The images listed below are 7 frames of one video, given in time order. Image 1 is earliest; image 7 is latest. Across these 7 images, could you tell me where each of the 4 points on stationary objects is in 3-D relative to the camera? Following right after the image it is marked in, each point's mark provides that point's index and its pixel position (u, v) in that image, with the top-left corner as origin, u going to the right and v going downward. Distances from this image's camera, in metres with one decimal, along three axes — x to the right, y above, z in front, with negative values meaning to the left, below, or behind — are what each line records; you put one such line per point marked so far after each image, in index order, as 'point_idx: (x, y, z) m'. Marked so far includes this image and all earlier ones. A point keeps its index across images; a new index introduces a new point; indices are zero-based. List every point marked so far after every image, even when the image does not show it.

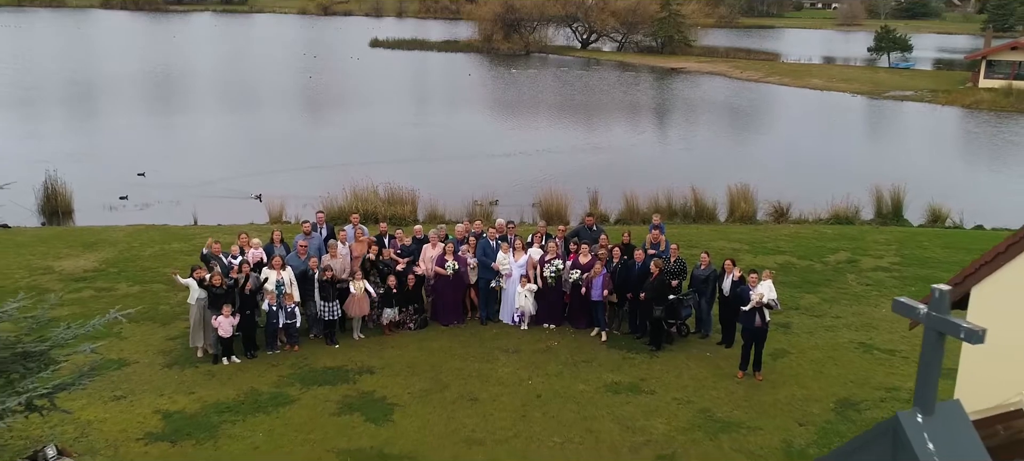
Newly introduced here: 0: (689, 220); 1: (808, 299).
0: (+2.4, +0.1, +12.8) m
1: (+2.8, -0.6, +8.9) m
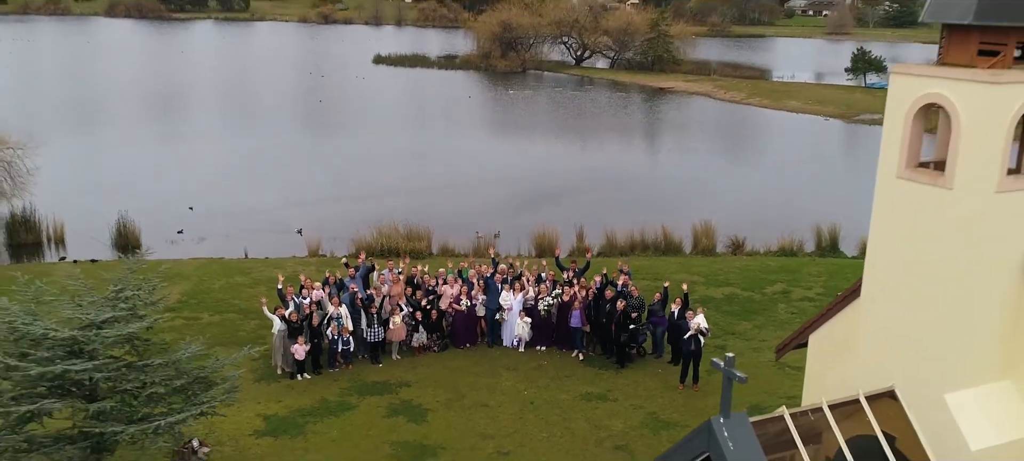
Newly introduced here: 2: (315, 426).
0: (+2.4, -0.4, +15.2) m
1: (+2.8, -1.1, +11.4) m
2: (-1.8, -1.8, +8.6) m
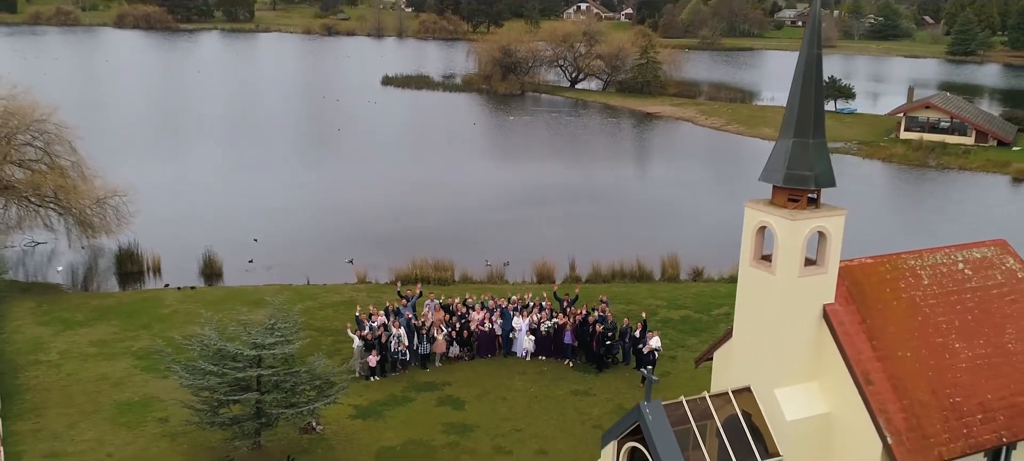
0: (+2.5, -1.0, +19.2) m
1: (+3.0, -1.8, +15.4) m
2: (-1.6, -2.4, +12.6) m
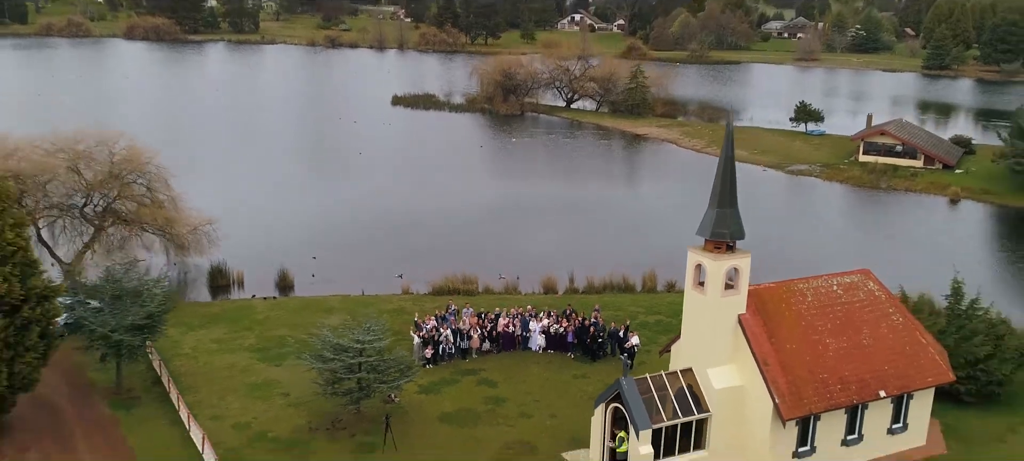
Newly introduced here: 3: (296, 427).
0: (+2.8, -1.6, +24.3) m
1: (+3.3, -2.3, +20.4) m
2: (-1.3, -3.0, +17.6) m
3: (-3.5, -3.3, +16.0) m
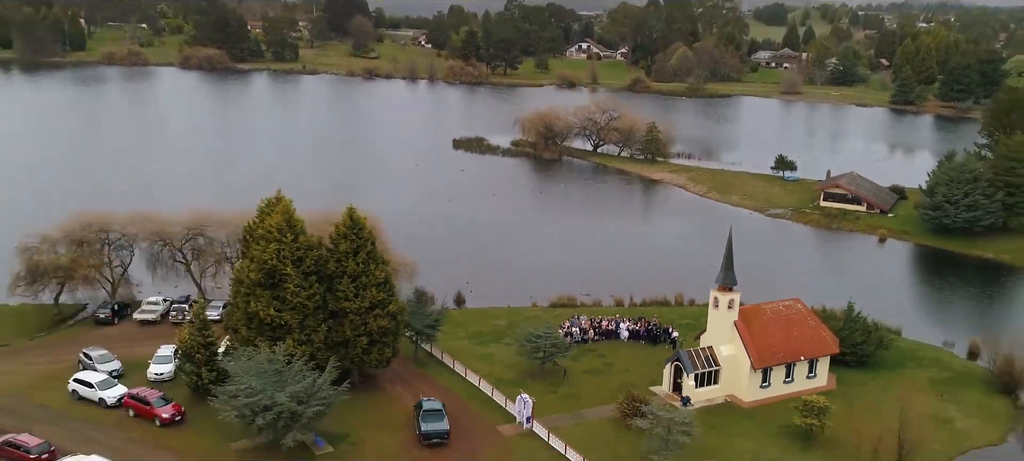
0: (+6.5, -3.2, +40.4) m
1: (+7.0, -4.0, +36.5) m
2: (+2.4, -4.6, +33.6) m
3: (+0.2, -4.9, +32.0) m
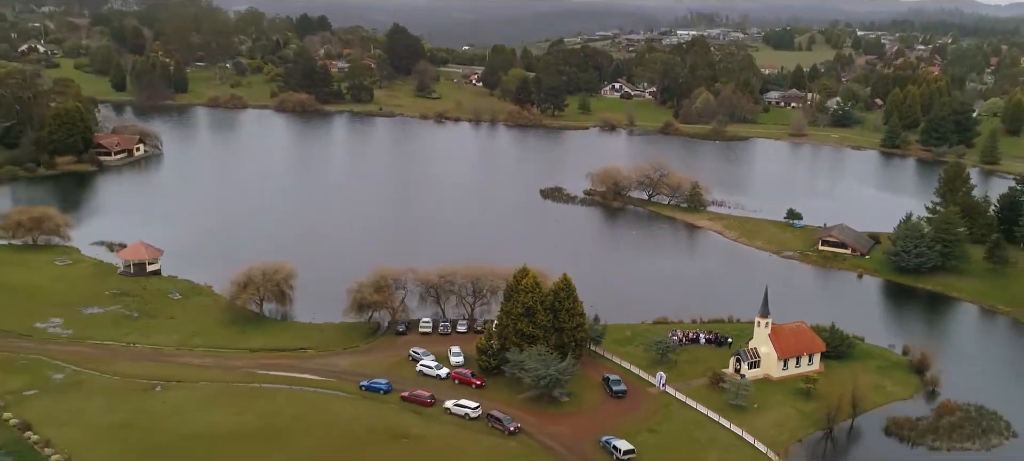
0: (+14.8, -6.5, +66.4) m
1: (+15.2, -7.3, +62.5) m
2: (+10.7, -7.9, +59.7) m
3: (+8.4, -8.2, +58.0) m
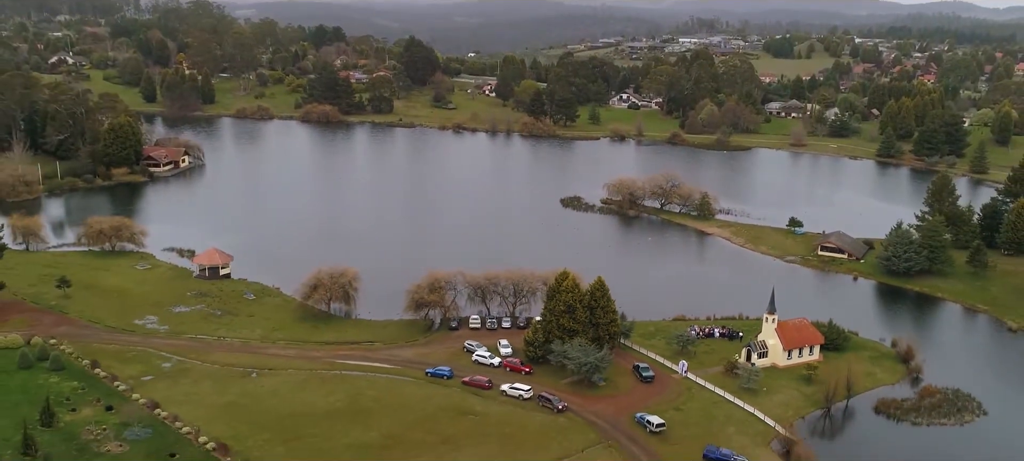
0: (+17.7, -7.2, +75.4) m
1: (+18.1, -7.9, +71.5) m
2: (+13.6, -8.5, +68.7) m
3: (+11.4, -8.8, +67.0) m
